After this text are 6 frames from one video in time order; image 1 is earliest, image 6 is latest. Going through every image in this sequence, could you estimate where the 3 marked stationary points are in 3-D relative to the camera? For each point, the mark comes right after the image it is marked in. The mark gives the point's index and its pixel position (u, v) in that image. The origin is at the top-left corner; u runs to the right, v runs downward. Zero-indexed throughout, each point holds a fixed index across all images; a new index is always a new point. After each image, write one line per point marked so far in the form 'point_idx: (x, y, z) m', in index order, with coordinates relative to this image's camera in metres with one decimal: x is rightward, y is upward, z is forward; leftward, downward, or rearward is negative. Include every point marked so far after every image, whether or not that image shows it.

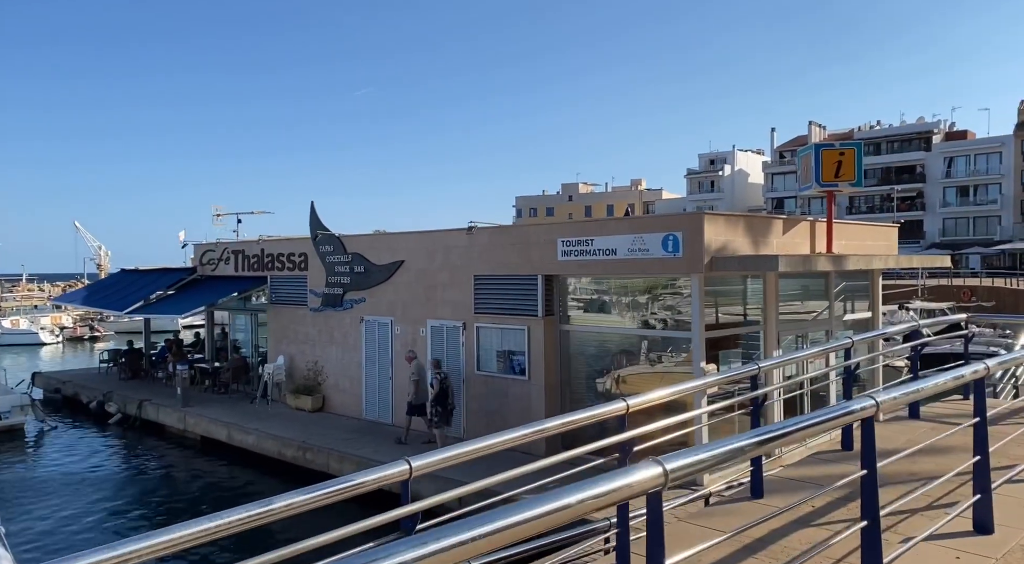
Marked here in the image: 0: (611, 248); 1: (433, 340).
0: (+1.5, +0.4, +11.7) m
1: (-1.1, -0.9, +14.3) m
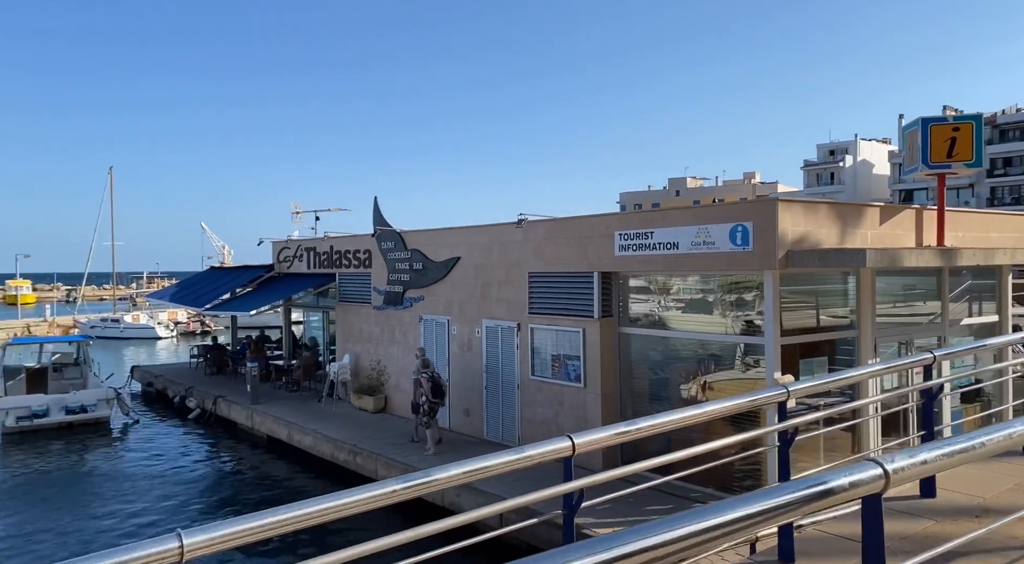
0: (+2.0, +0.5, +10.2) m
1: (-0.2, -0.9, +13.1) m
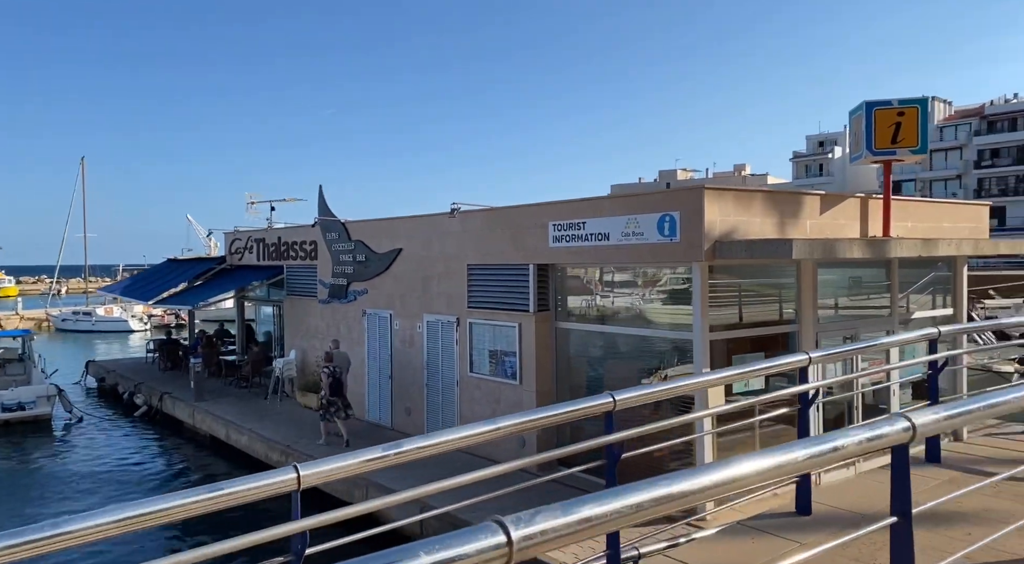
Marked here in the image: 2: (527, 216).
0: (+1.1, +0.6, +9.7) m
1: (-1.1, -0.8, +12.6) m
2: (+0.3, +0.8, +10.8) m
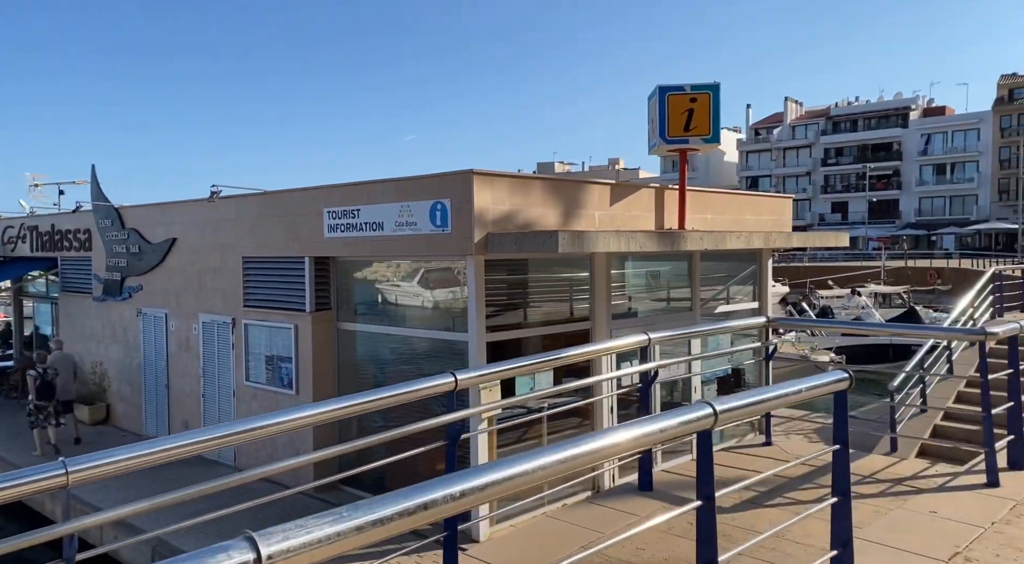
0: (-1.3, +0.6, +8.7) m
1: (-3.9, -0.7, +11.4) m
2: (-2.3, +0.9, +9.7) m
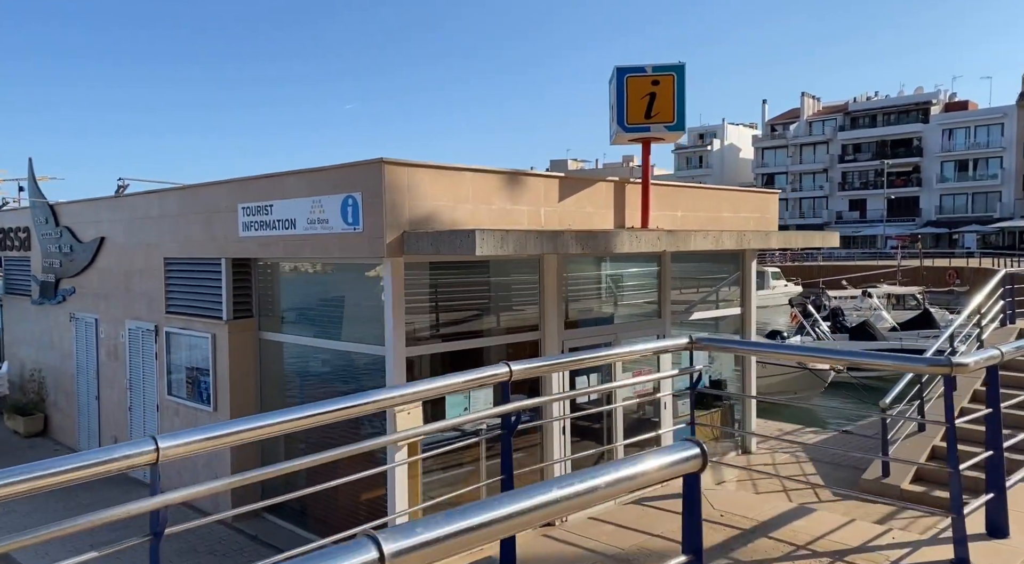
0: (-1.9, +0.6, +7.7) m
1: (-4.4, -0.8, +10.4) m
2: (-2.8, +0.8, +8.8) m
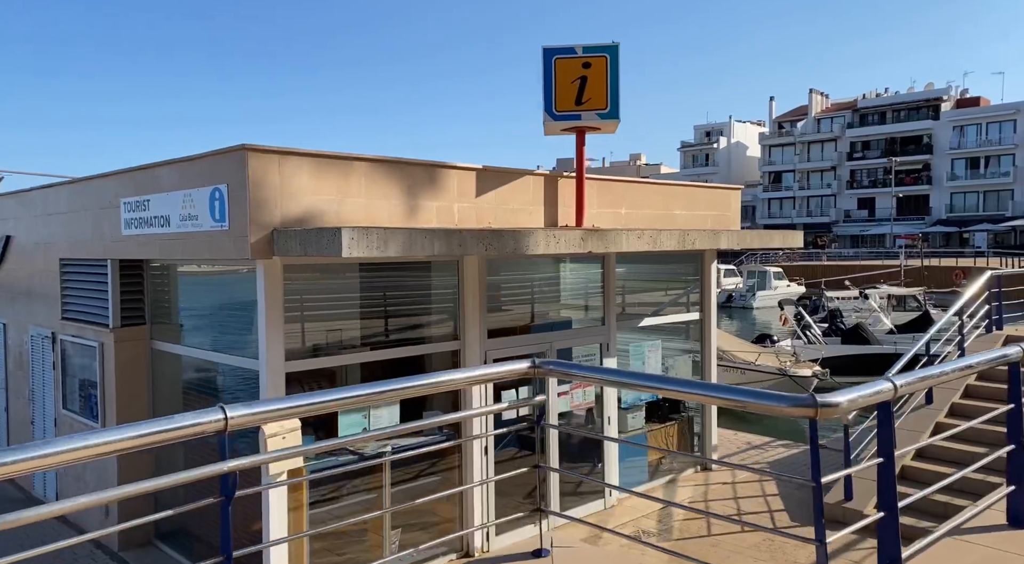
0: (-2.7, +0.5, +6.9) m
1: (-5.2, -0.8, +9.7) m
2: (-3.6, +0.8, +8.0) m
